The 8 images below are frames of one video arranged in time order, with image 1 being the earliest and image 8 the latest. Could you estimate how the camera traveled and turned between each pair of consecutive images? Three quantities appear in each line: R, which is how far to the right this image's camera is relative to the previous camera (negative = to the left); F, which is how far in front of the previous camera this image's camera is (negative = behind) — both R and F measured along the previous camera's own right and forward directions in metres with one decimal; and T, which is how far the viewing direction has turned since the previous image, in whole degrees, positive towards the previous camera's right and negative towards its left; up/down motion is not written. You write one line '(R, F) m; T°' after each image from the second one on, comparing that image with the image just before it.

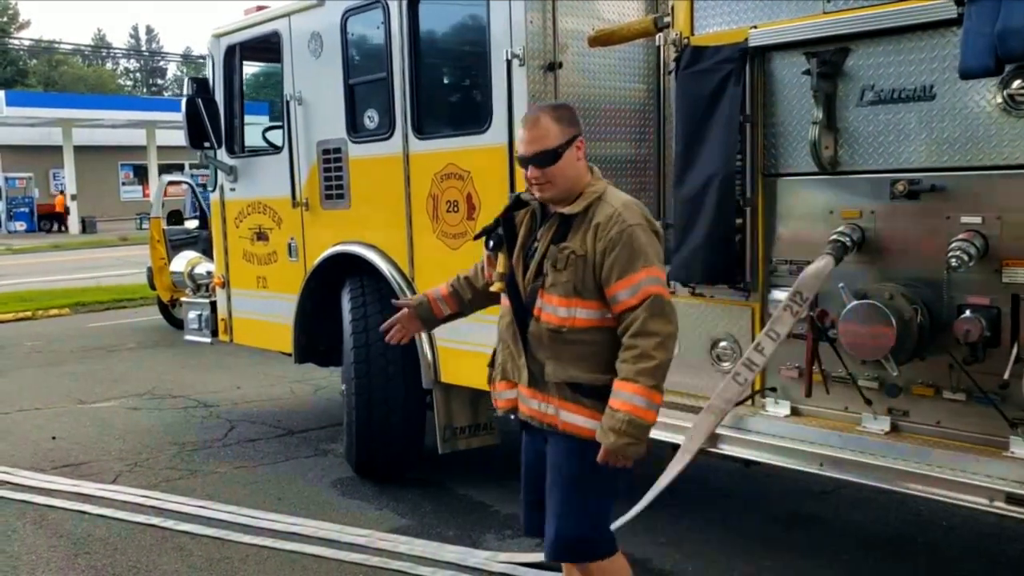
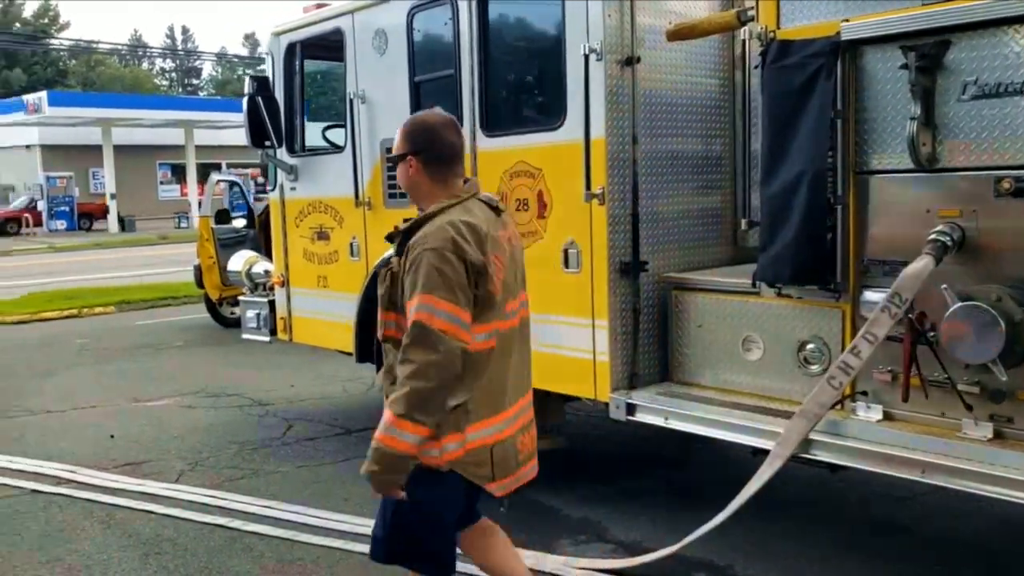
(-0.2, +0.1) m; -2°
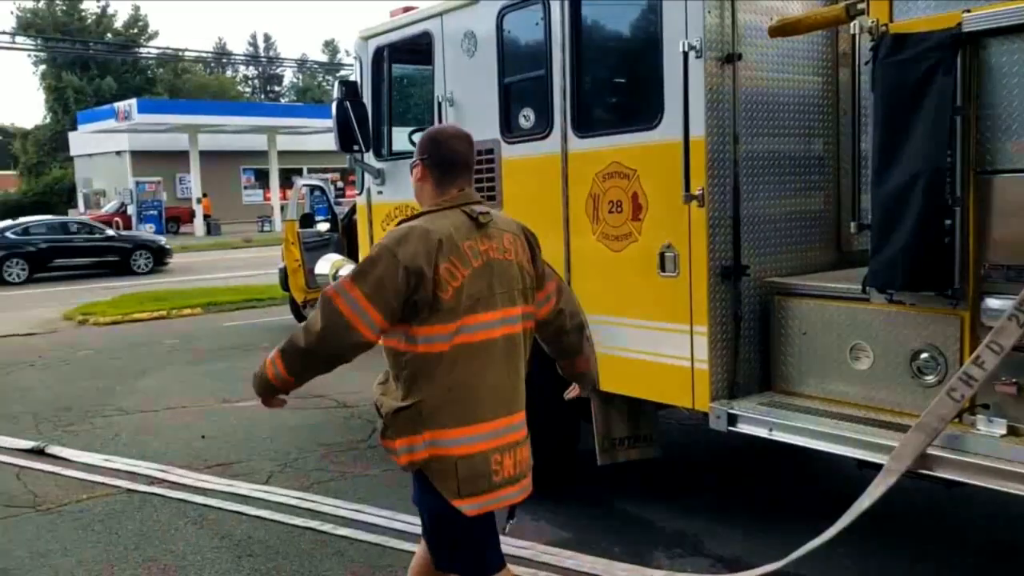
(-0.1, +0.1) m; -4°
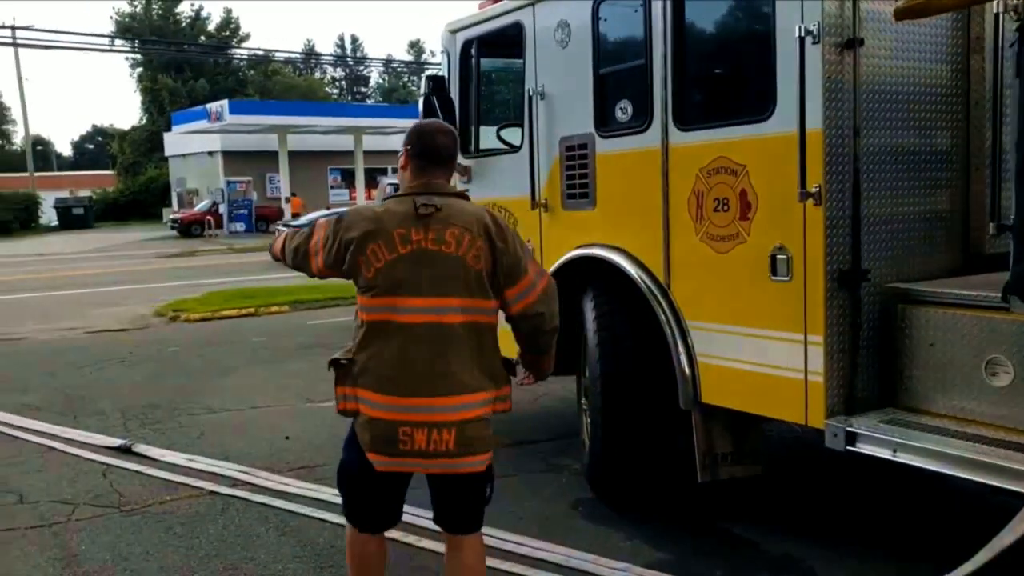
(-0.1, +0.3) m; -5°
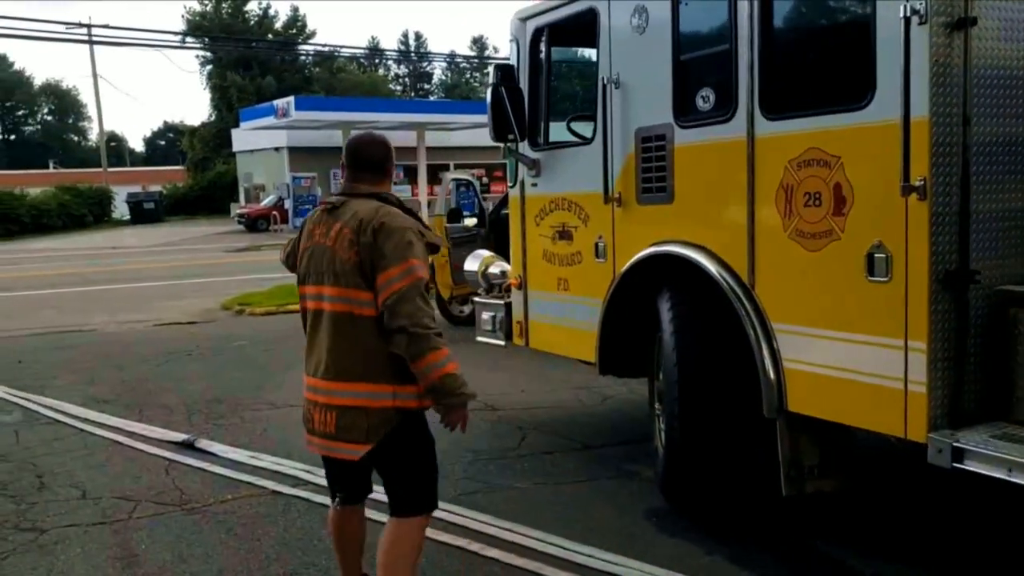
(-0.1, +0.2) m; -4°
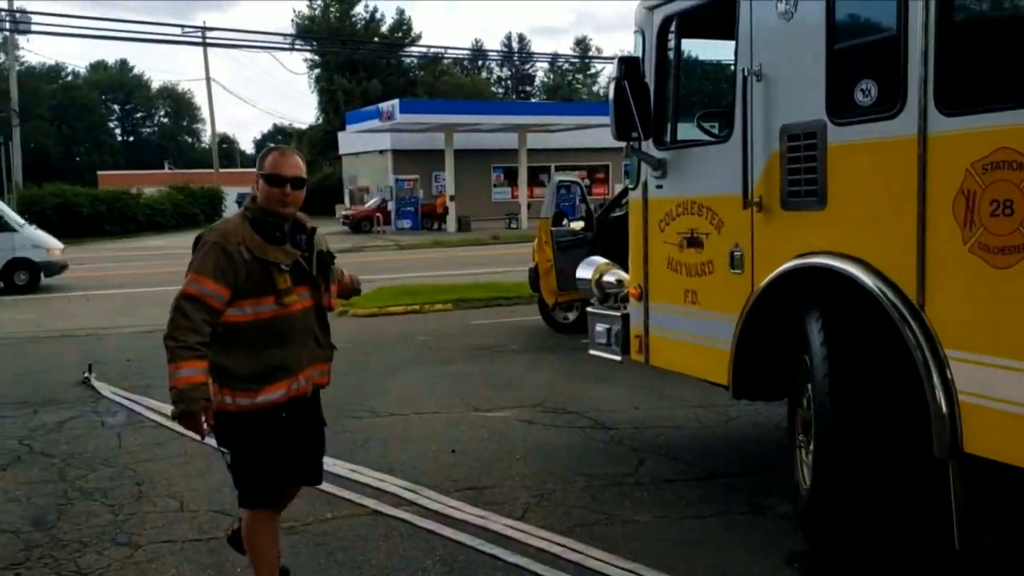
(-0.1, +0.5) m; -6°
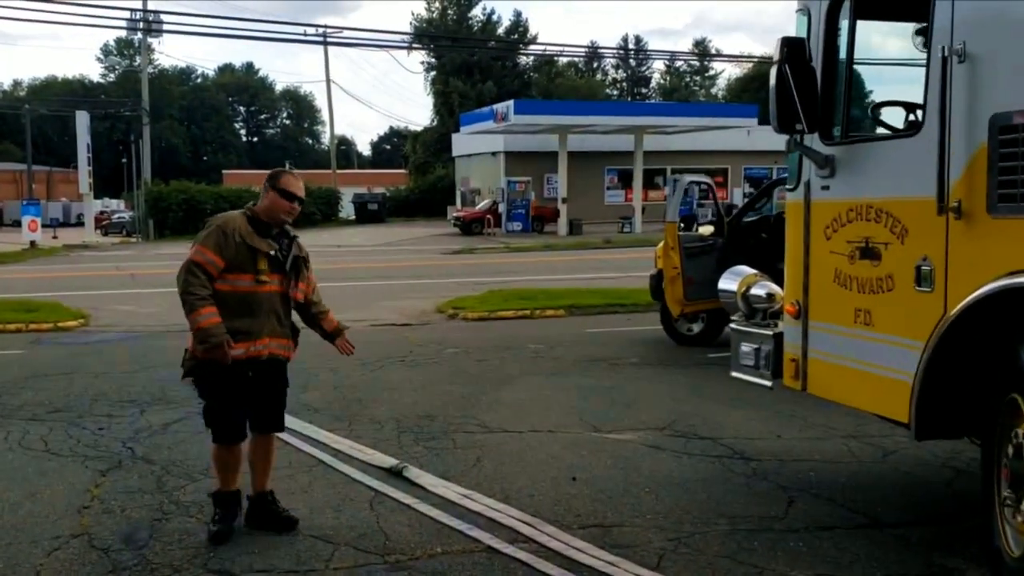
(-0.2, +0.6) m; -6°
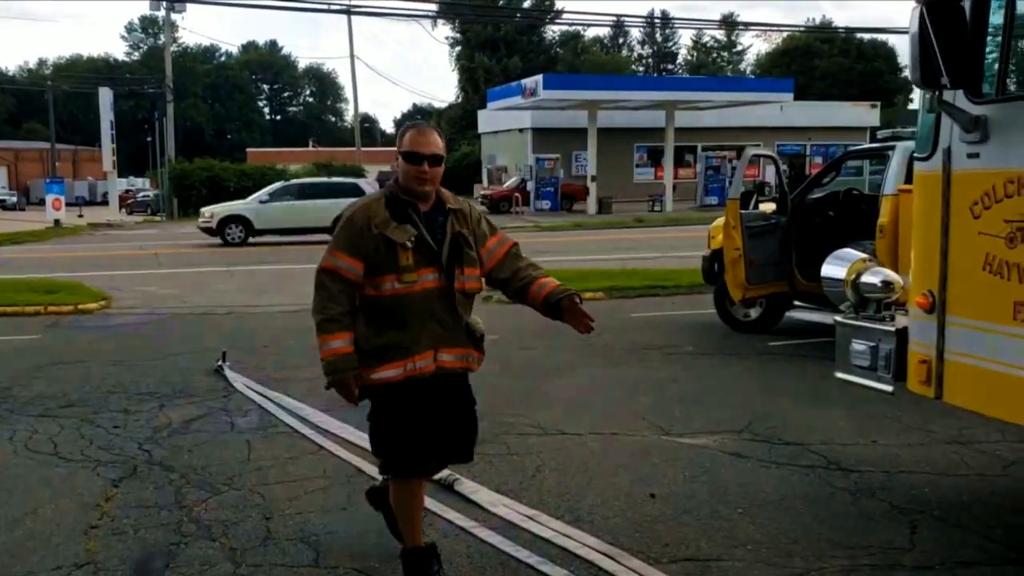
(-0.2, +0.8) m; -1°
